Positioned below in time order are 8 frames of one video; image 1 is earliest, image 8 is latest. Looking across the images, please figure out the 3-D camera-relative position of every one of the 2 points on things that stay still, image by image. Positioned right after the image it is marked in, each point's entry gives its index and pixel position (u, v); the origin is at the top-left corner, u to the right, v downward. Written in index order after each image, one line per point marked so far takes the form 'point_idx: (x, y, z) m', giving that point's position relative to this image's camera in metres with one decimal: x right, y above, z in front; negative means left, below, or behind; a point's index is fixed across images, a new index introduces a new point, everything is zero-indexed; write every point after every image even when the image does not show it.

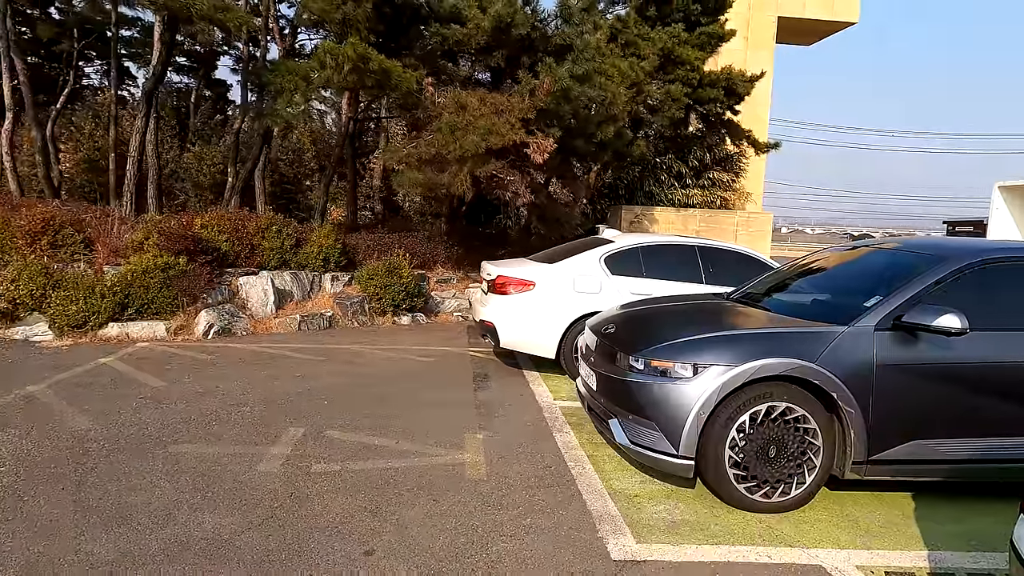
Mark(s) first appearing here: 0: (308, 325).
0: (-2.4, -0.4, +7.8) m
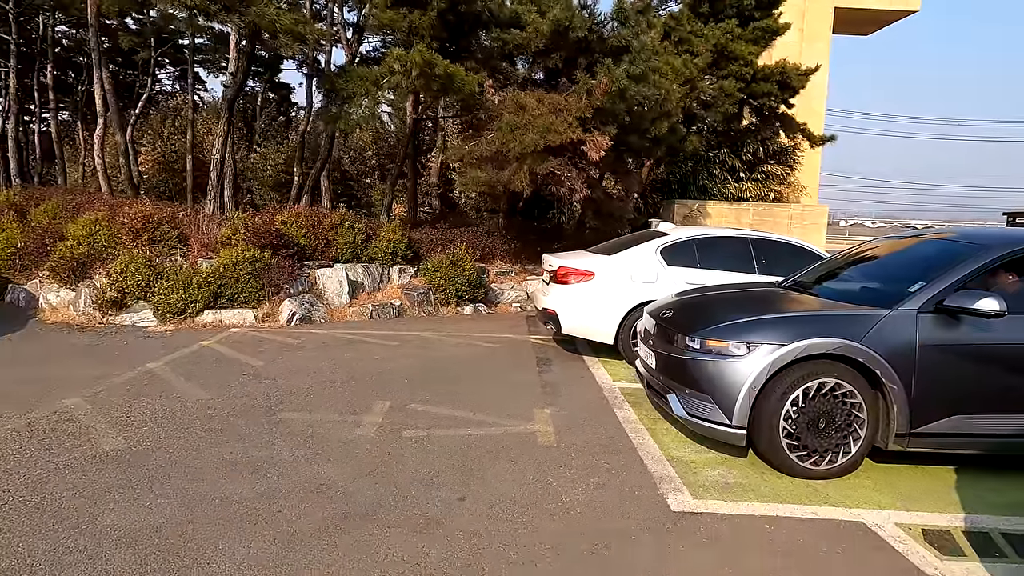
0: (-1.7, -0.3, +8.4) m
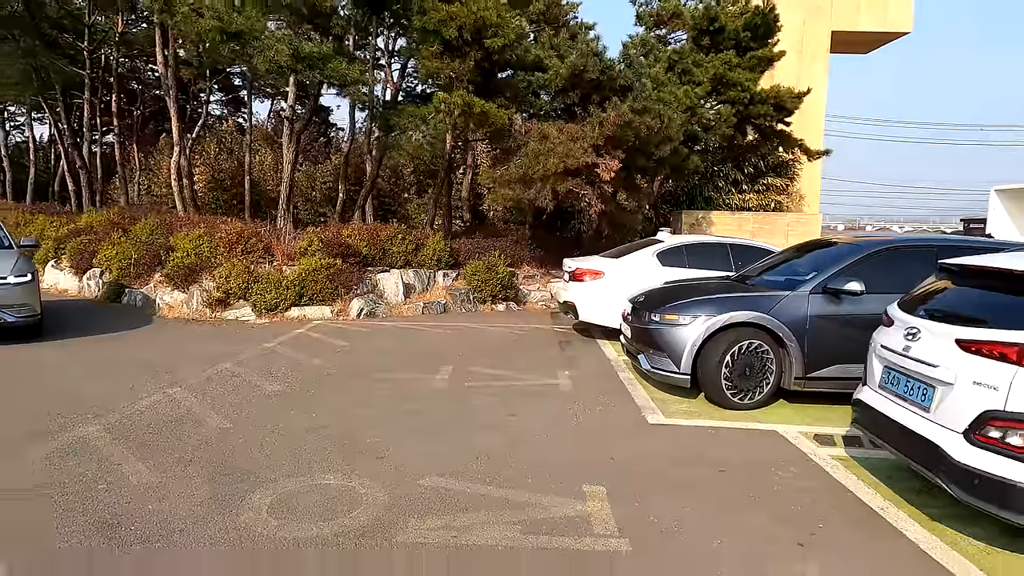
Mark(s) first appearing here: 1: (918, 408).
0: (-1.3, -0.3, +10.2) m
1: (+2.0, -0.6, +3.2) m
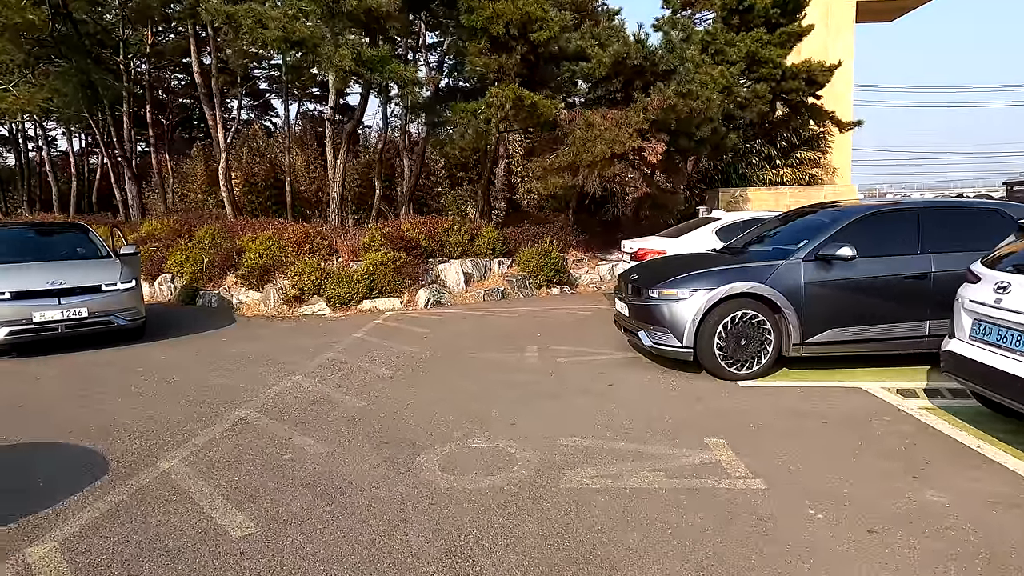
0: (-0.3, -0.1, +10.6) m
1: (+2.7, -0.3, +3.6) m
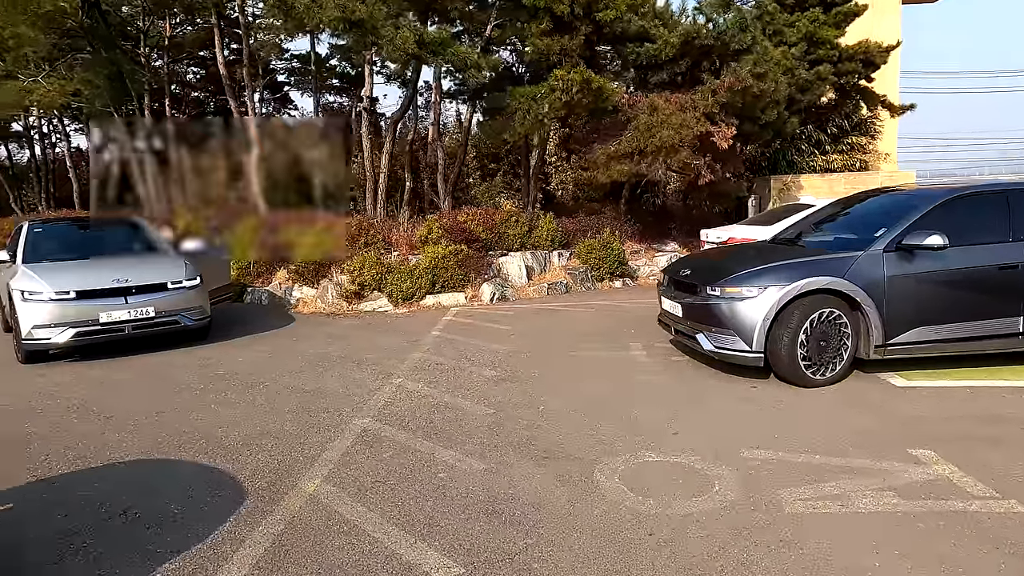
0: (+0.6, 0.0, +10.1) m
1: (+3.7, -0.3, +3.1) m
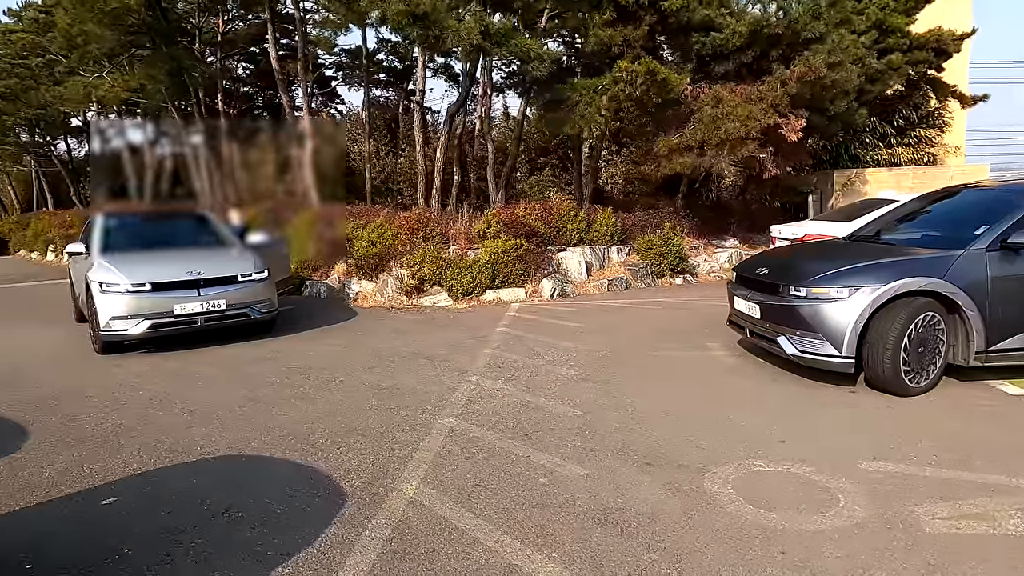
0: (+1.5, 0.0, +9.9) m
1: (+4.2, -0.3, +2.7) m
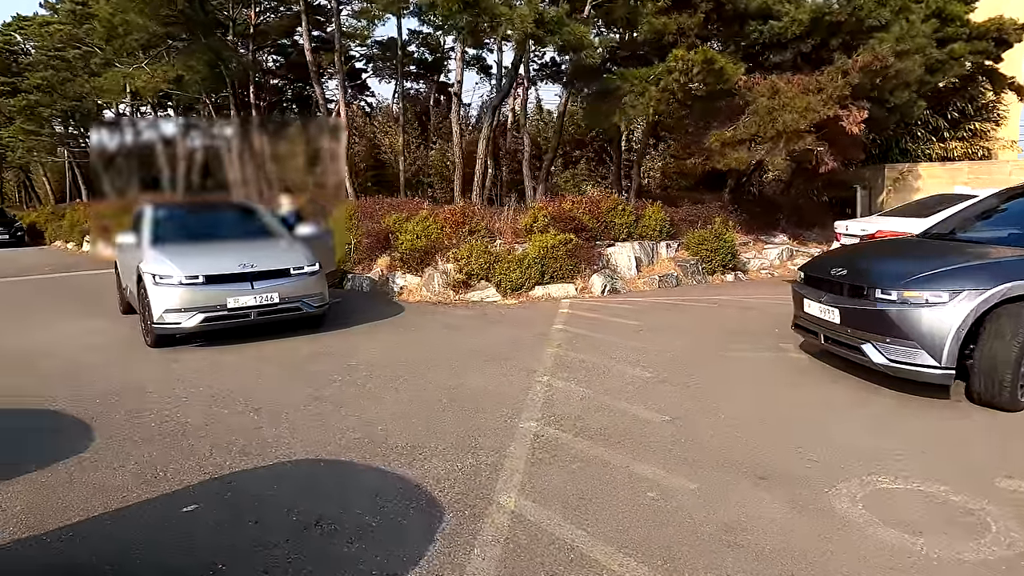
0: (+2.2, +0.1, +9.6) m
1: (+4.6, -0.4, +2.4) m
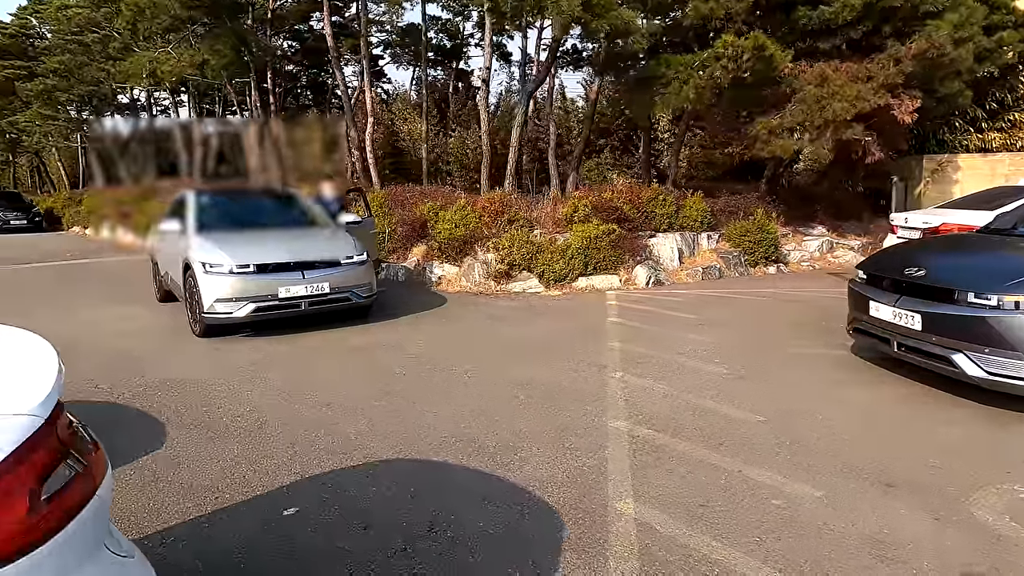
0: (+2.8, +0.2, +9.4) m
1: (+5.1, -0.4, +2.2) m
